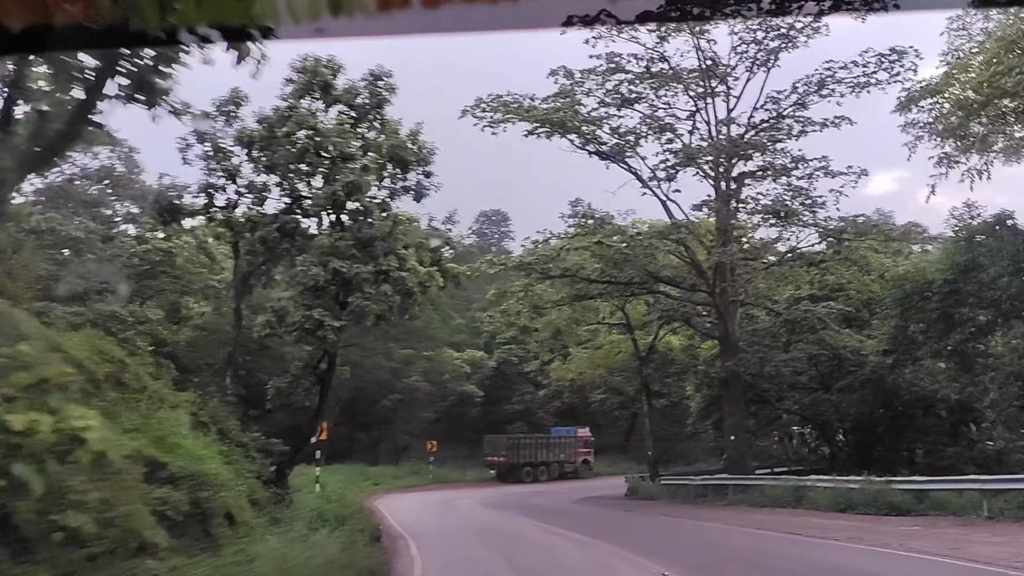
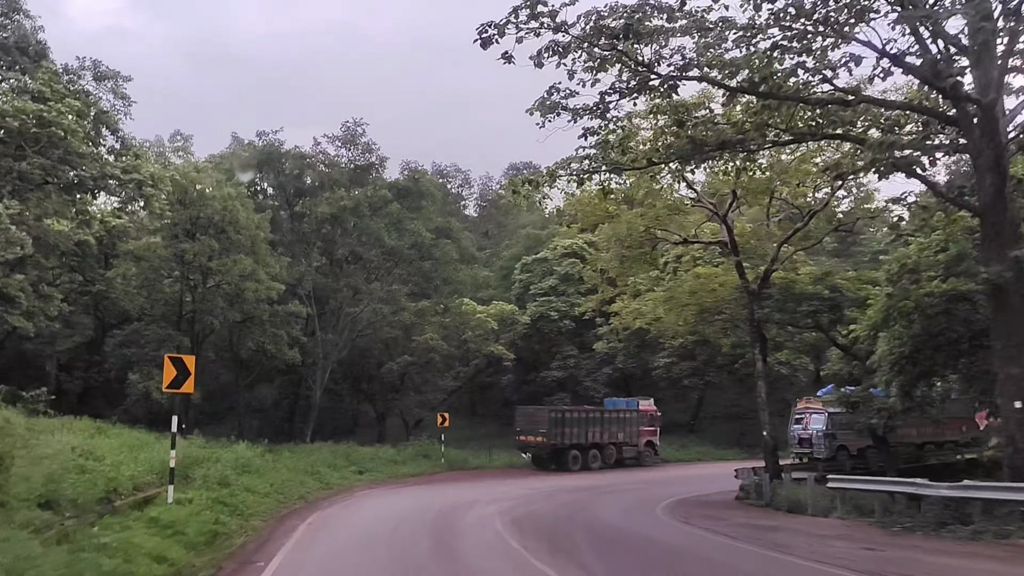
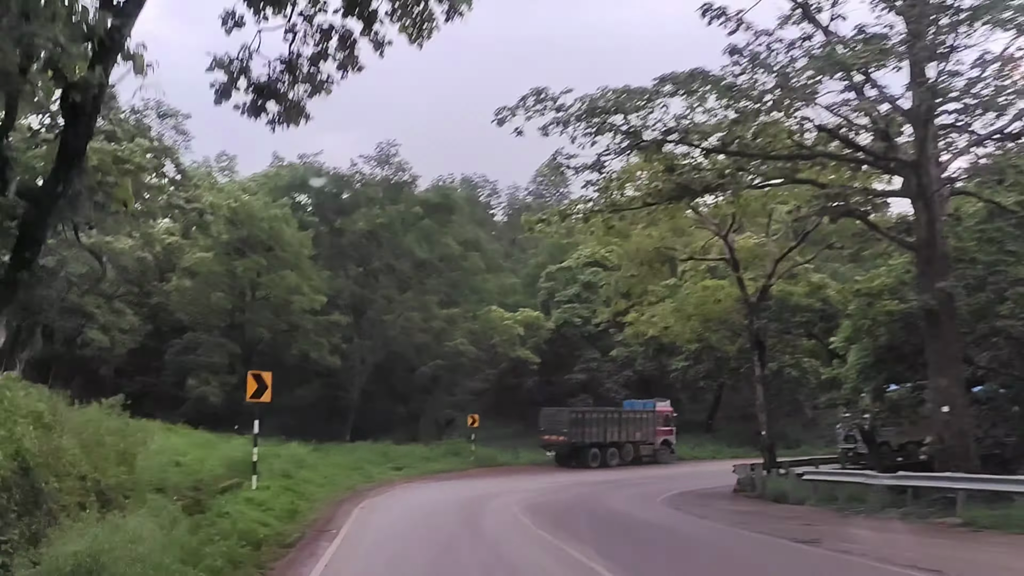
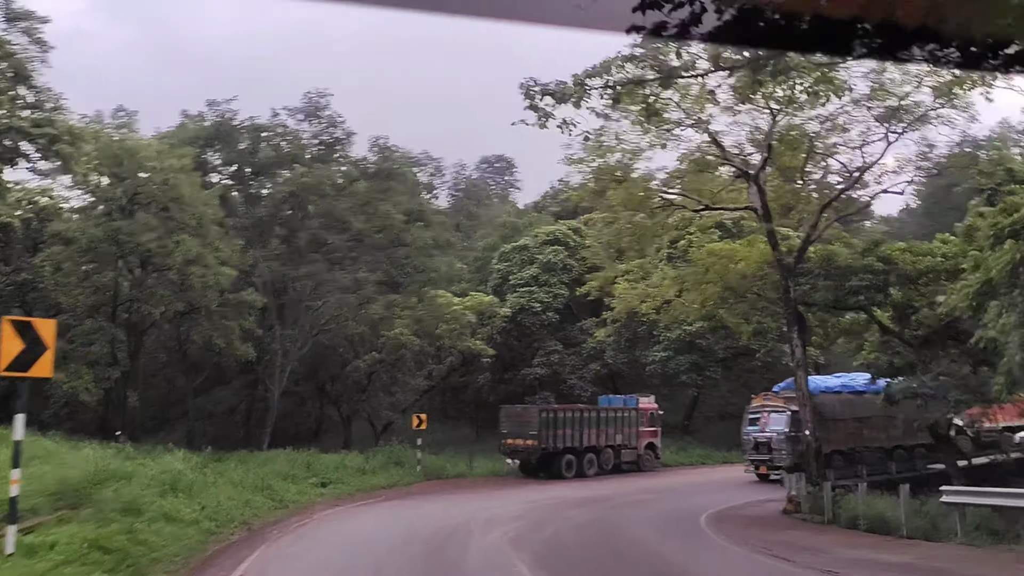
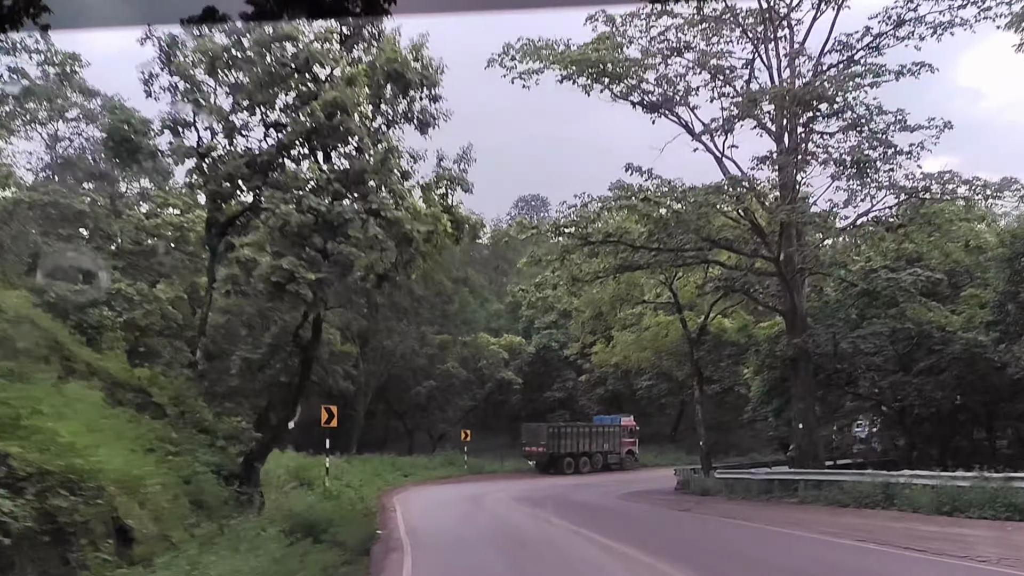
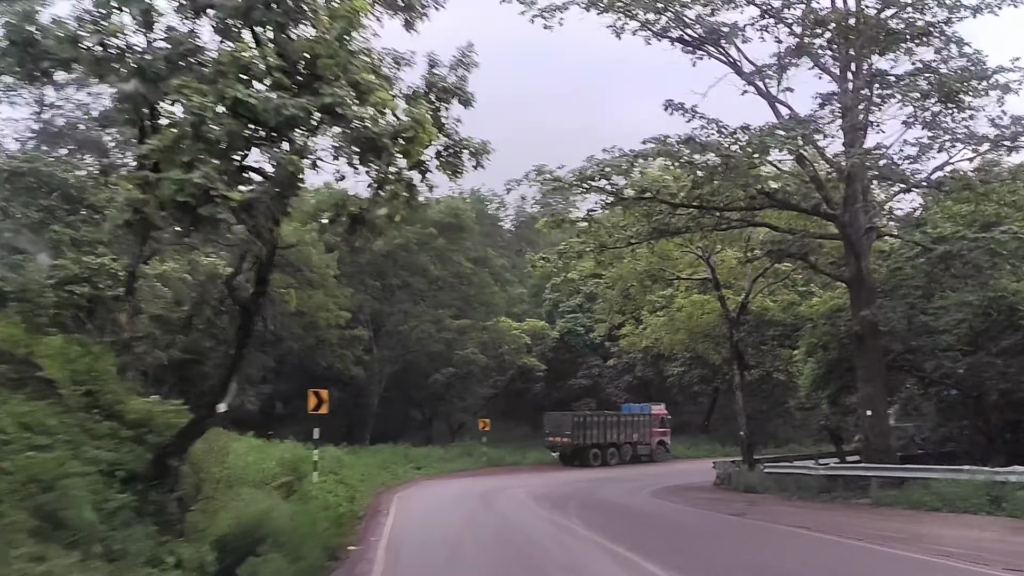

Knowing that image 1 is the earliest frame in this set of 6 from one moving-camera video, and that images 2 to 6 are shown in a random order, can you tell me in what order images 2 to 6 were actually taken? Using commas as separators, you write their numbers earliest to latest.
5, 6, 3, 2, 4
